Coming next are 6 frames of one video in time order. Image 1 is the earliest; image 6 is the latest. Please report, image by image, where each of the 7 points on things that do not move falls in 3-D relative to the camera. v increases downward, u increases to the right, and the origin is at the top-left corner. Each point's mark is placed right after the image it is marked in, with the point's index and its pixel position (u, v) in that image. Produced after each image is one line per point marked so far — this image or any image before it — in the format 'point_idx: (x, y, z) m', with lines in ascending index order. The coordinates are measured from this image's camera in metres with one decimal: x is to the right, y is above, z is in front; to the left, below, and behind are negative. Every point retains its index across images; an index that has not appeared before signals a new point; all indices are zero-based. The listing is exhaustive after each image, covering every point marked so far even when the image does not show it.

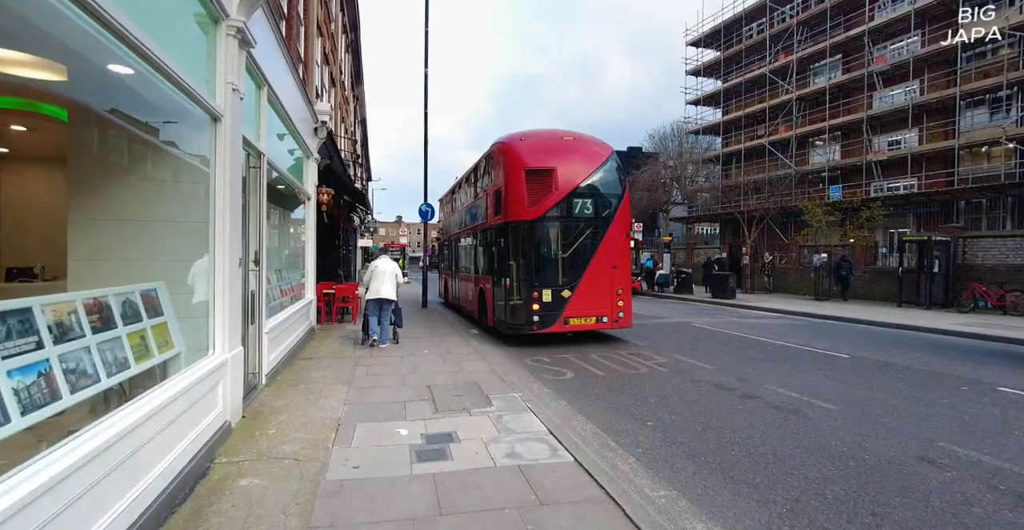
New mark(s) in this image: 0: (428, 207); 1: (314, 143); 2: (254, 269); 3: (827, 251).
0: (-3.0, +2.1, +16.4) m
1: (-4.3, +2.7, +10.0) m
2: (-3.1, -0.1, +5.6) m
3: (+13.6, +0.6, +19.9) m
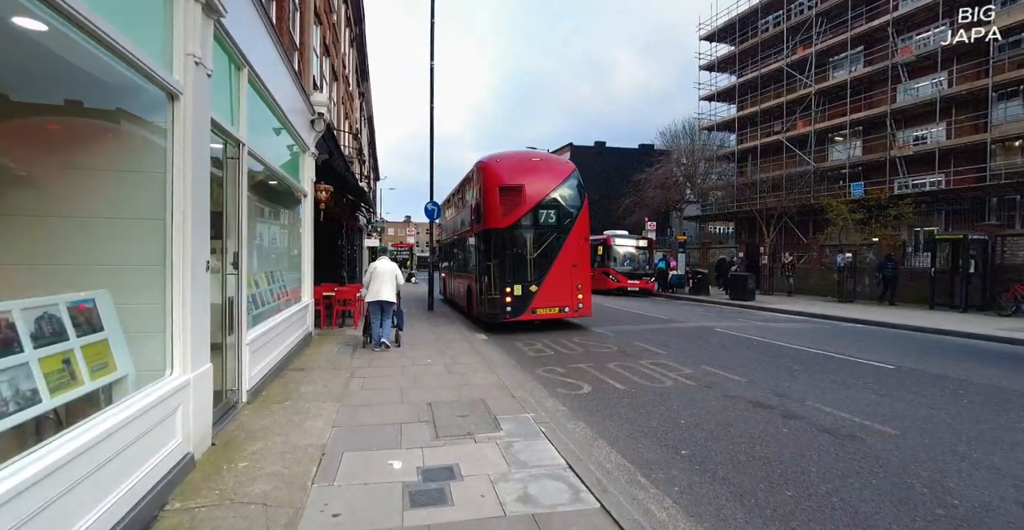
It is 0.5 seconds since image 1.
0: (-2.7, +2.0, +15.8) m
1: (-4.1, +2.6, +9.4) m
2: (-3.0, -0.1, +5.0) m
3: (+14.0, +0.6, +19.0) m
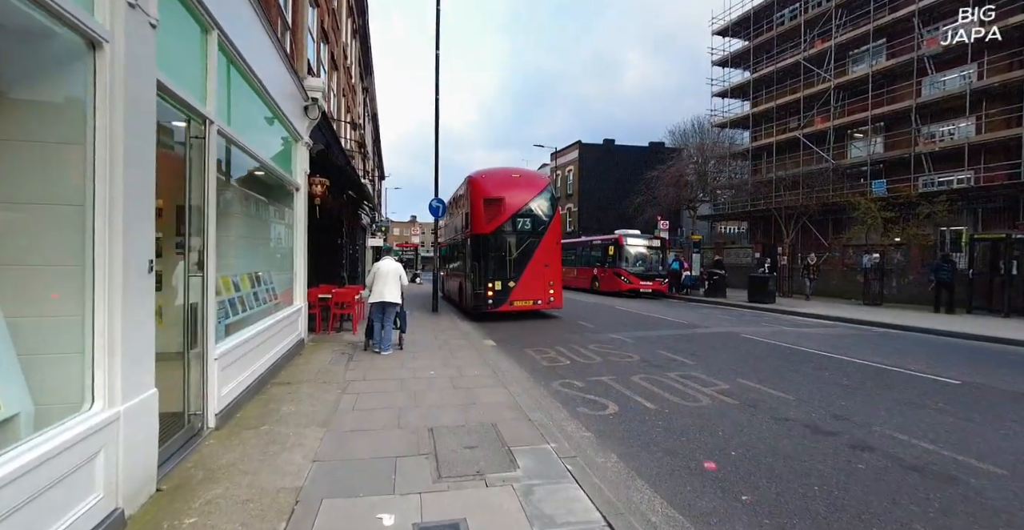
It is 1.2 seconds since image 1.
0: (-2.4, +2.0, +15.0) m
1: (-3.9, +2.6, +8.7) m
2: (-2.9, -0.1, +4.2) m
3: (+14.3, +0.5, +18.0) m
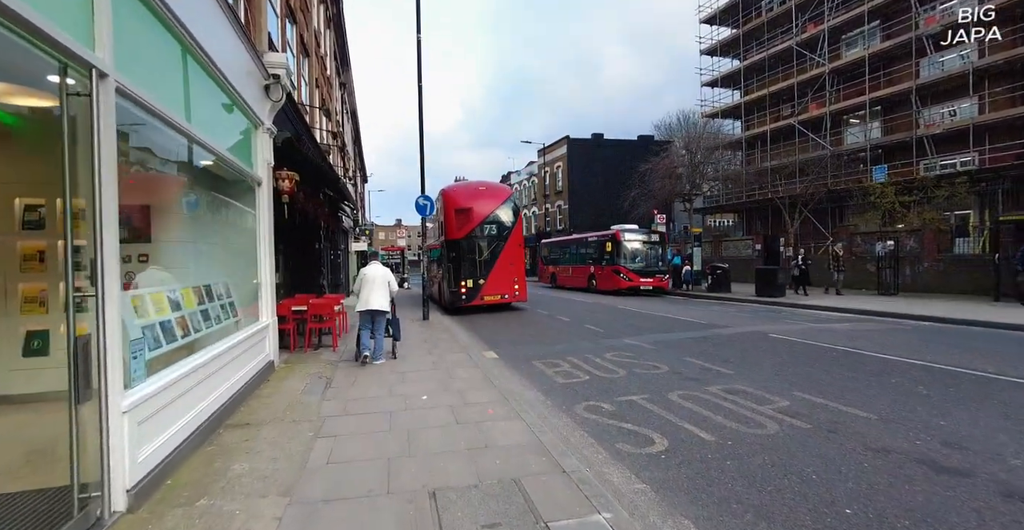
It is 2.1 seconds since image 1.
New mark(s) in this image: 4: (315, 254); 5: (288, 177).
0: (-2.5, +1.9, +13.7) m
1: (-3.9, +2.5, +7.3) m
2: (-2.7, -0.2, +2.9) m
3: (+14.1, +1.0, +17.2) m
4: (-5.8, +0.3, +13.3) m
5: (-3.9, +1.5, +8.0) m
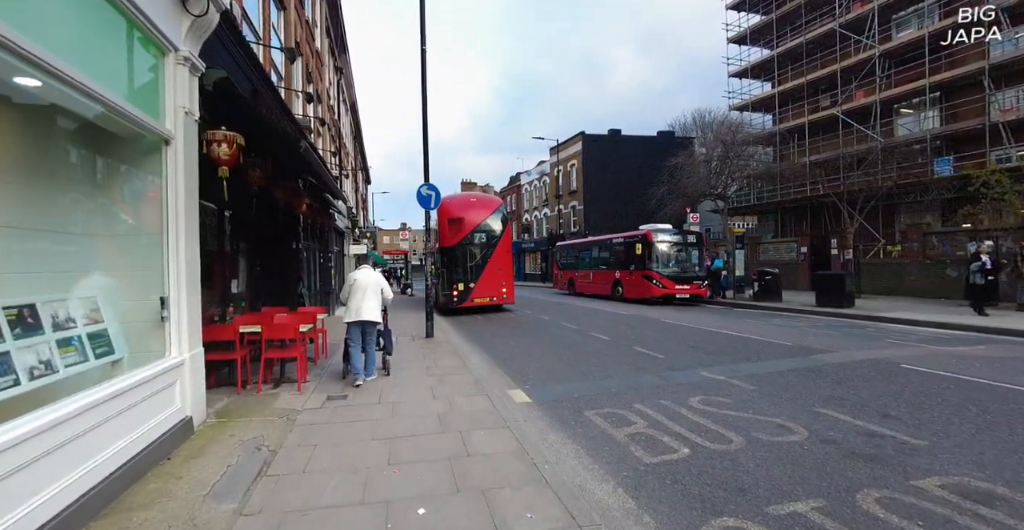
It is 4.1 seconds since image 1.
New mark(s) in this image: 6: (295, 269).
0: (-2.0, +1.8, +11.2) m
1: (-3.4, +2.5, +4.8) m
2: (-2.2, -0.2, +0.3) m
3: (+14.7, +0.8, +14.4) m
4: (-5.2, +0.2, +10.8) m
5: (-3.4, +1.5, +5.4) m
6: (-5.1, -0.1, +11.0) m
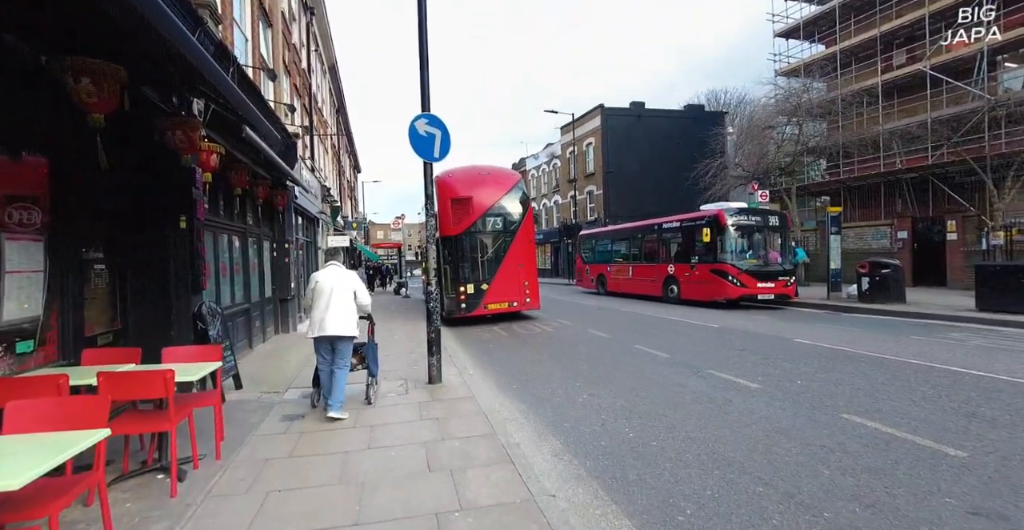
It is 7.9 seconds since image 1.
0: (-1.1, +1.9, +6.4) m
1: (-2.5, +2.5, 0.0) m
2: (-1.2, -0.2, -4.5) m
3: (+15.6, +1.2, +9.8) m
4: (-4.3, +0.3, +6.0) m
5: (-2.4, +1.5, +0.6) m
6: (-4.2, 0.0, +6.2) m
